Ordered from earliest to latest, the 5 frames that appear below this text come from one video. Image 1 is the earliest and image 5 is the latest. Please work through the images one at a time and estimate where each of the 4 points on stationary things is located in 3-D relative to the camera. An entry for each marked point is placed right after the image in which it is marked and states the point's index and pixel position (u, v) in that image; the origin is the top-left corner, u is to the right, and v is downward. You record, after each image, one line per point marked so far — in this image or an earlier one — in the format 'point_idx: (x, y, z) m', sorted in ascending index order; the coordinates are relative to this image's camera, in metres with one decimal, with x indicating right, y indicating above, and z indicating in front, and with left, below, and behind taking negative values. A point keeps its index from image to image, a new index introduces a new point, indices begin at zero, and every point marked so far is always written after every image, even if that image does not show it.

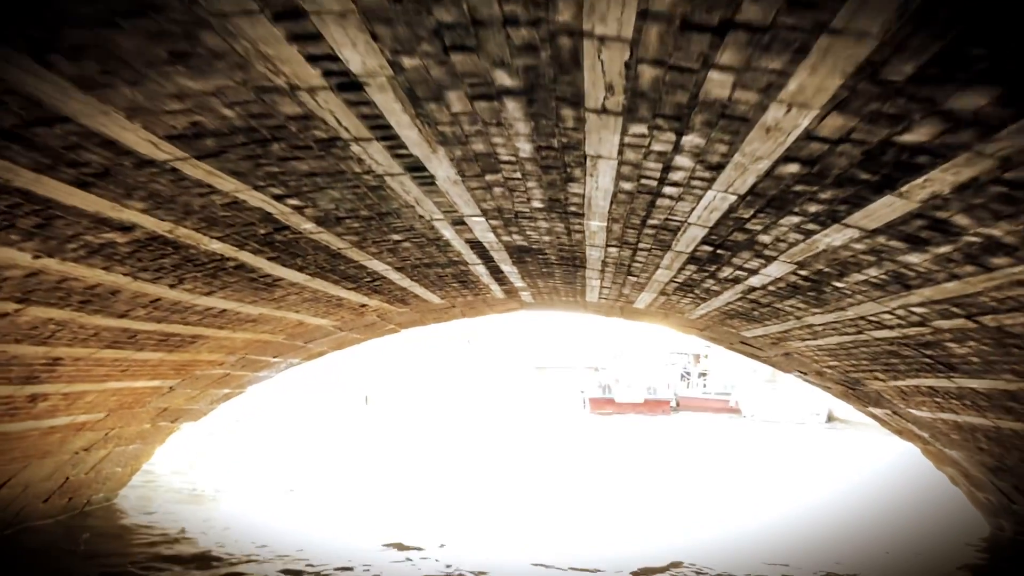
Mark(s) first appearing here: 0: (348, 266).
0: (-1.6, +0.2, +7.8) m
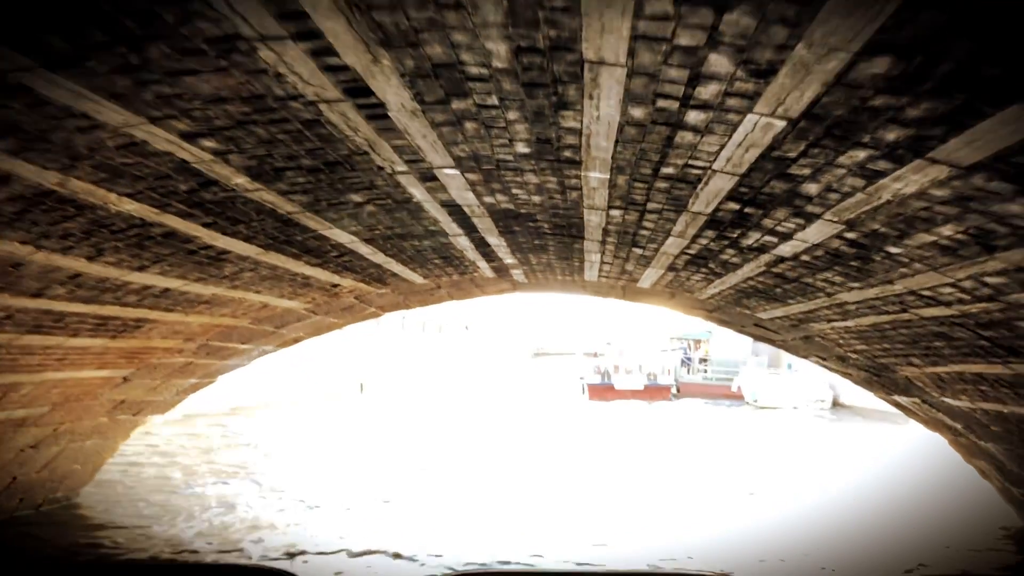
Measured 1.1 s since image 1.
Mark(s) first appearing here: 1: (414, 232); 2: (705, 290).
0: (-1.7, +0.4, +6.7) m
1: (-0.9, +0.5, +7.0) m
2: (+2.2, 0.0, +9.3) m
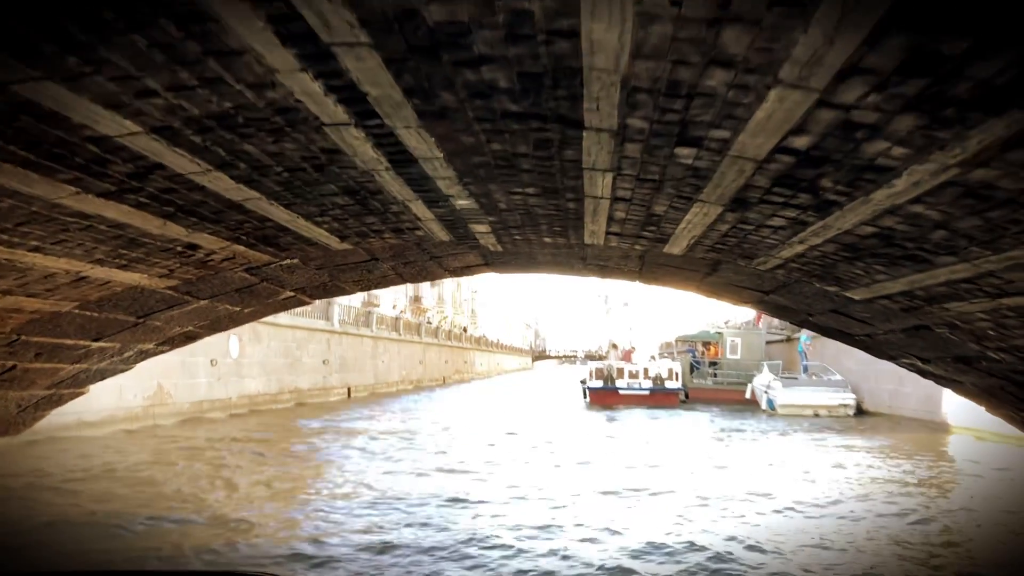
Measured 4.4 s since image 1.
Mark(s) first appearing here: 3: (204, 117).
0: (-2.0, +0.7, +3.2) m
1: (-1.2, +0.8, +3.6) m
2: (+1.9, +0.3, +5.9) m
3: (-1.4, +0.8, +3.6) m
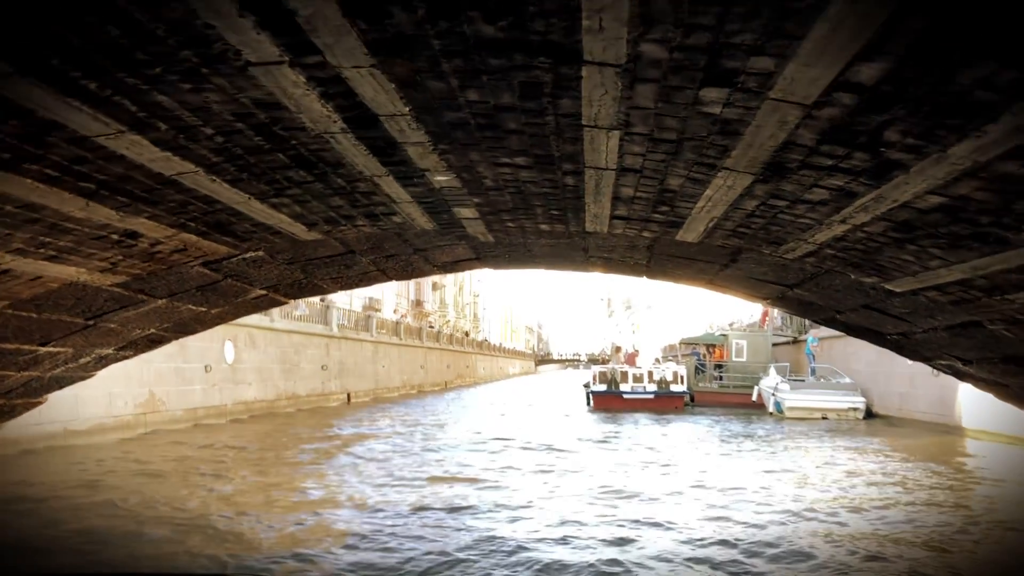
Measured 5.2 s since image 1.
0: (-2.1, +0.8, +2.4) m
1: (-1.3, +0.8, +2.7) m
2: (+1.8, +0.3, +5.0) m
3: (-1.4, +0.8, +2.7) m
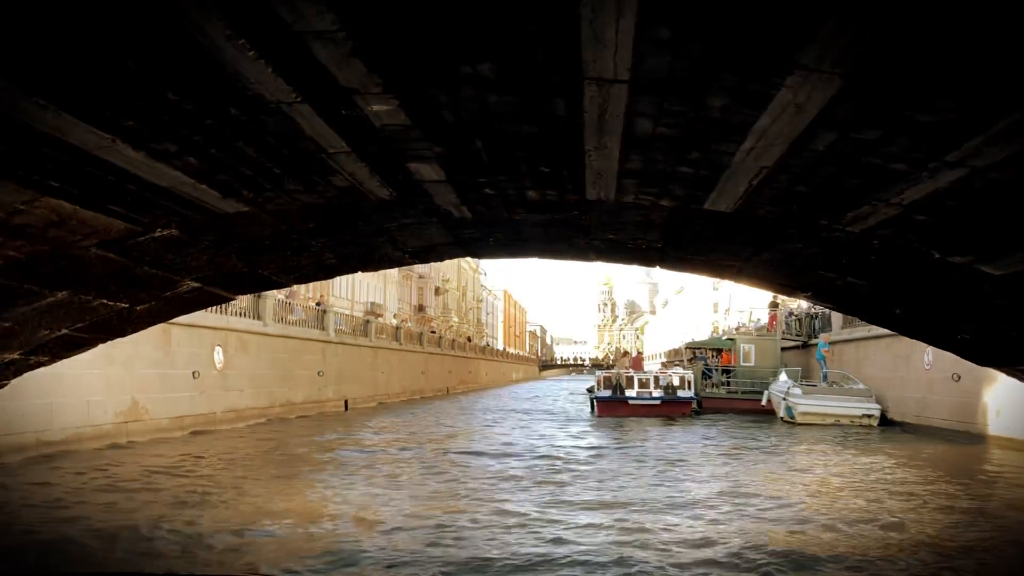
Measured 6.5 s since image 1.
0: (-2.2, +0.9, +1.0) m
1: (-1.4, +0.9, +1.4) m
2: (+1.7, +0.4, +3.6) m
3: (-1.6, +0.9, +1.4) m
